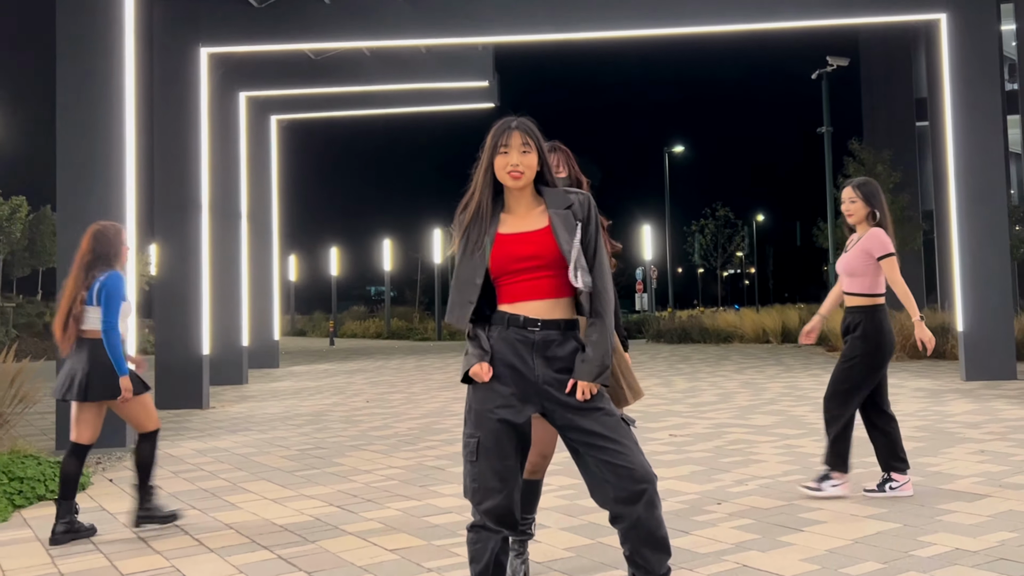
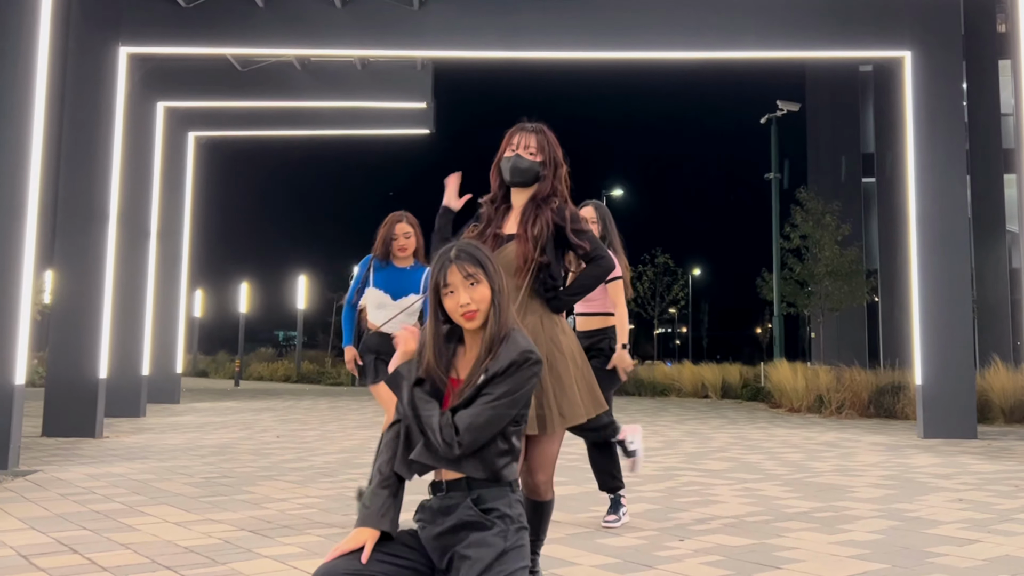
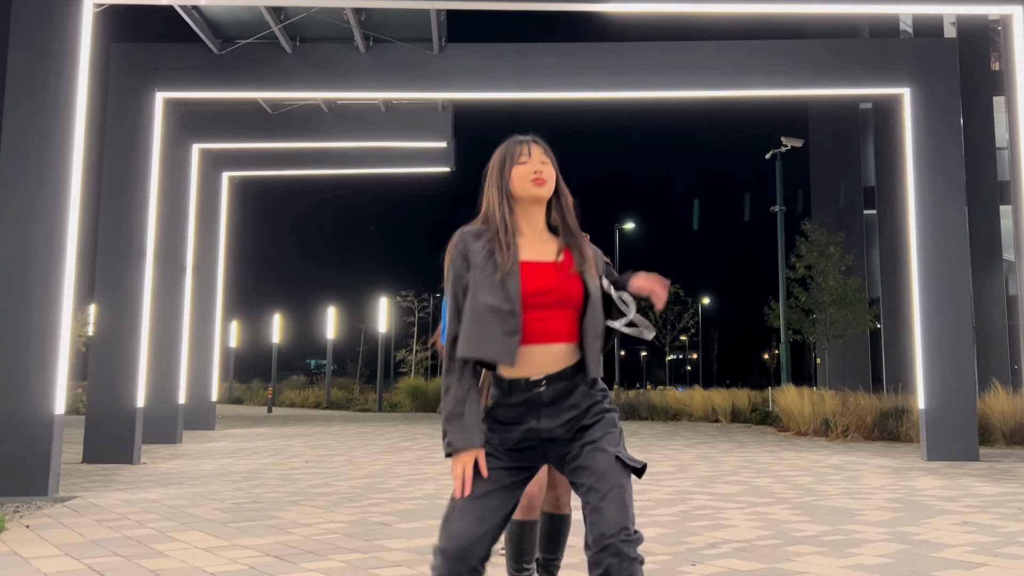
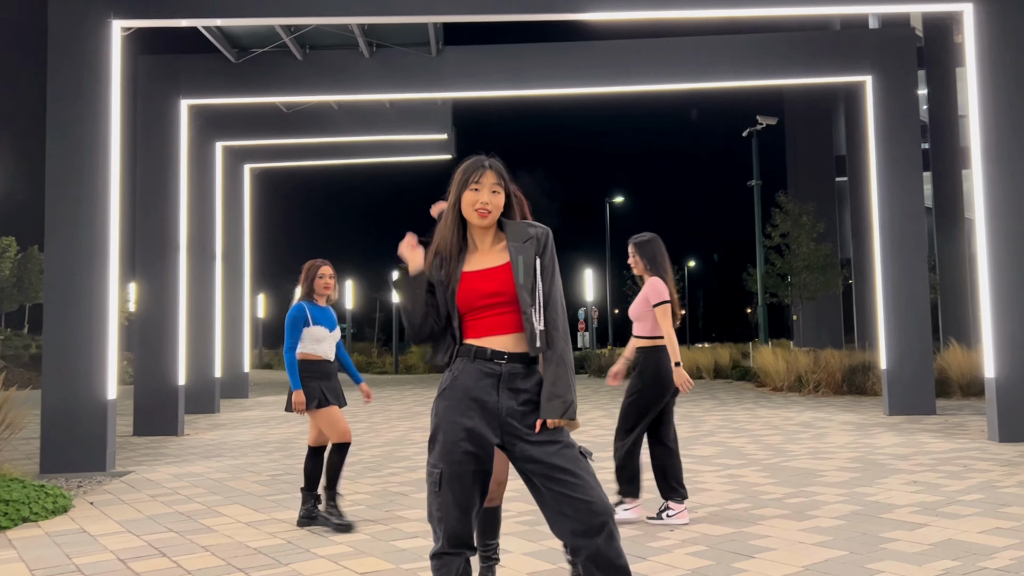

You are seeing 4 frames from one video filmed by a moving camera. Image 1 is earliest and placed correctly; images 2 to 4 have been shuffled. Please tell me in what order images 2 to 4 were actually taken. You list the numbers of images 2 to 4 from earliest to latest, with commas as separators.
4, 2, 3
